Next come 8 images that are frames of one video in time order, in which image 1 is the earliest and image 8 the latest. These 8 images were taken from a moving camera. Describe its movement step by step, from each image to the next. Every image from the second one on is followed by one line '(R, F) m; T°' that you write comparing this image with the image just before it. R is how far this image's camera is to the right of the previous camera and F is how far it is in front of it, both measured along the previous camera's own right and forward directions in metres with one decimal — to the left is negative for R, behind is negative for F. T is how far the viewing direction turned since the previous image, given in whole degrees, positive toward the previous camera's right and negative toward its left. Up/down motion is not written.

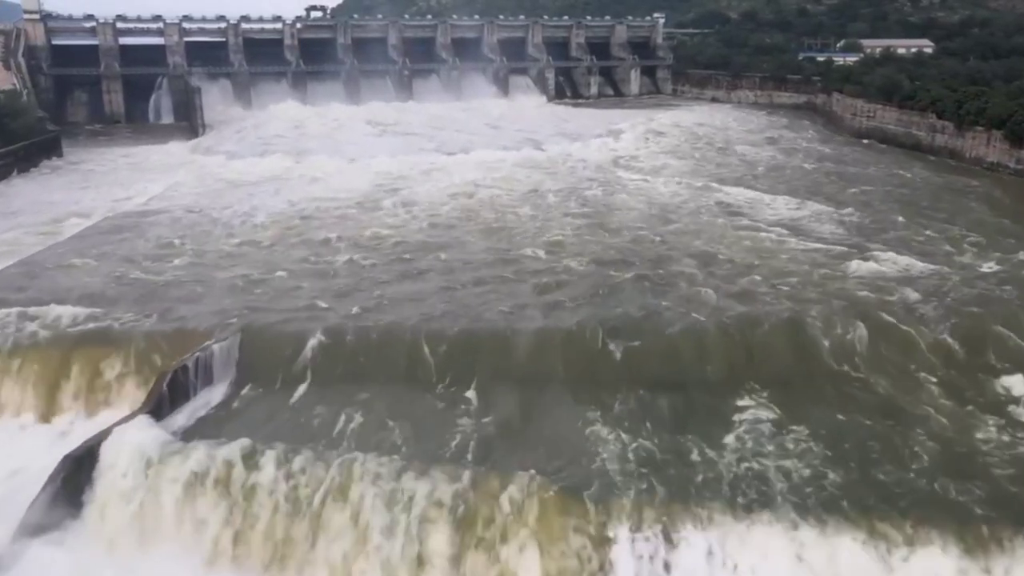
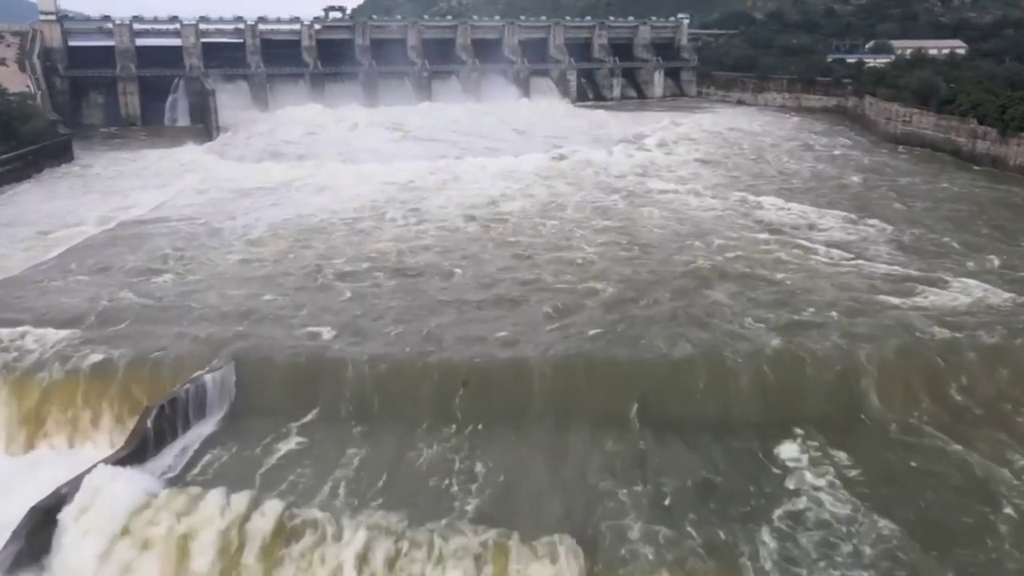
(-0.1, +0.9) m; -1°
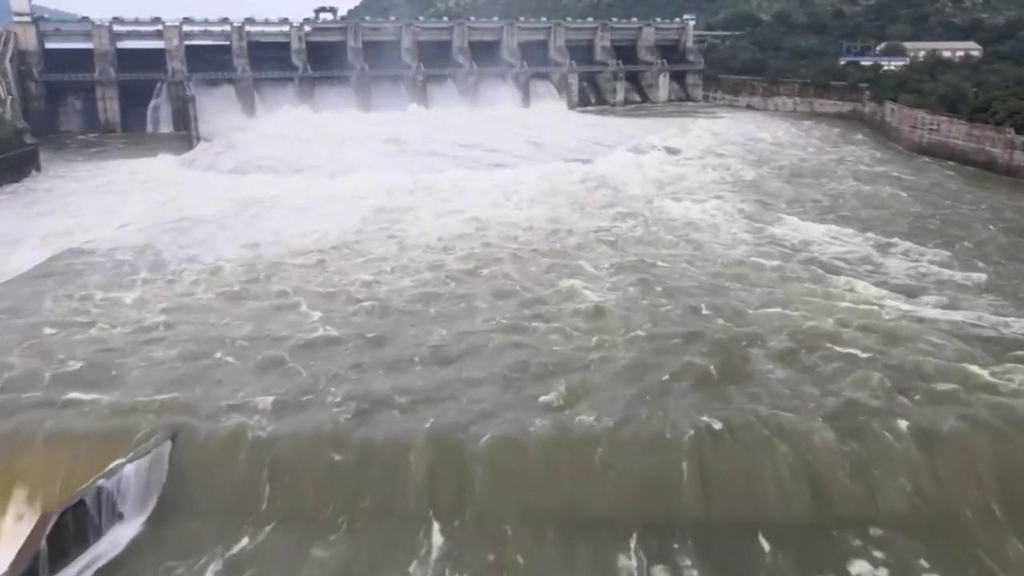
(+0.1, +2.0) m; 0°
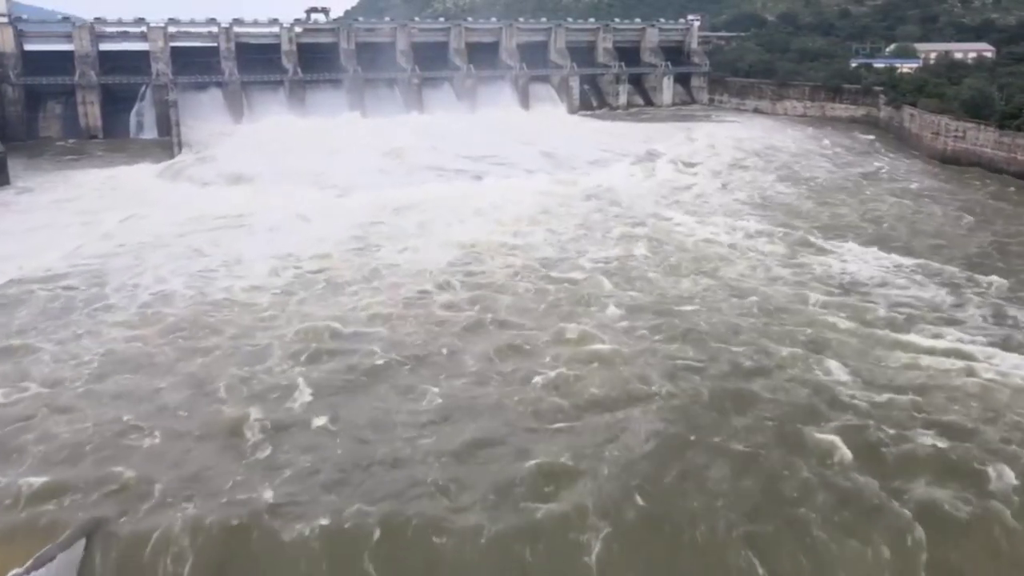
(0.0, +1.7) m; 0°
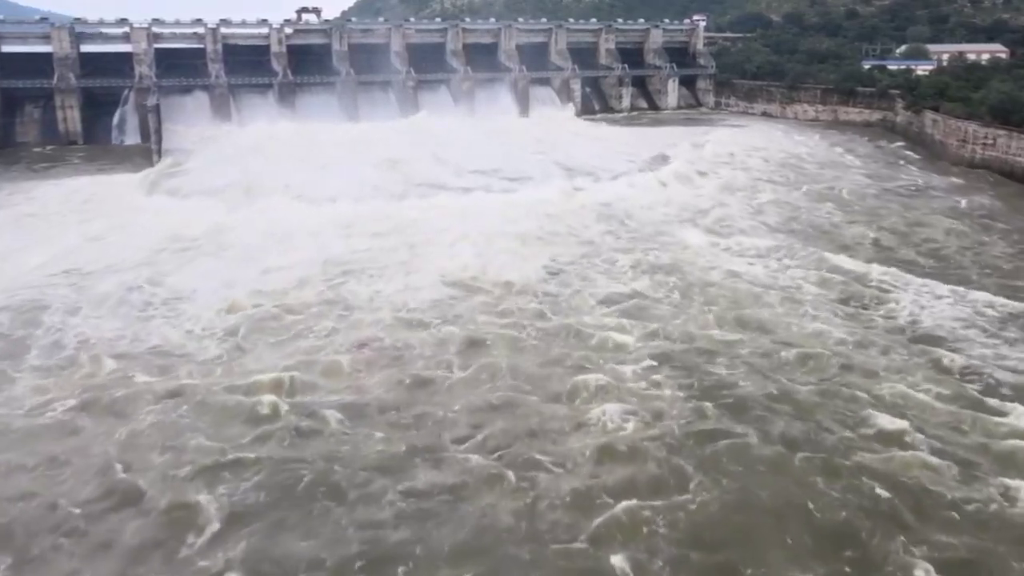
(0.0, +1.7) m; 0°
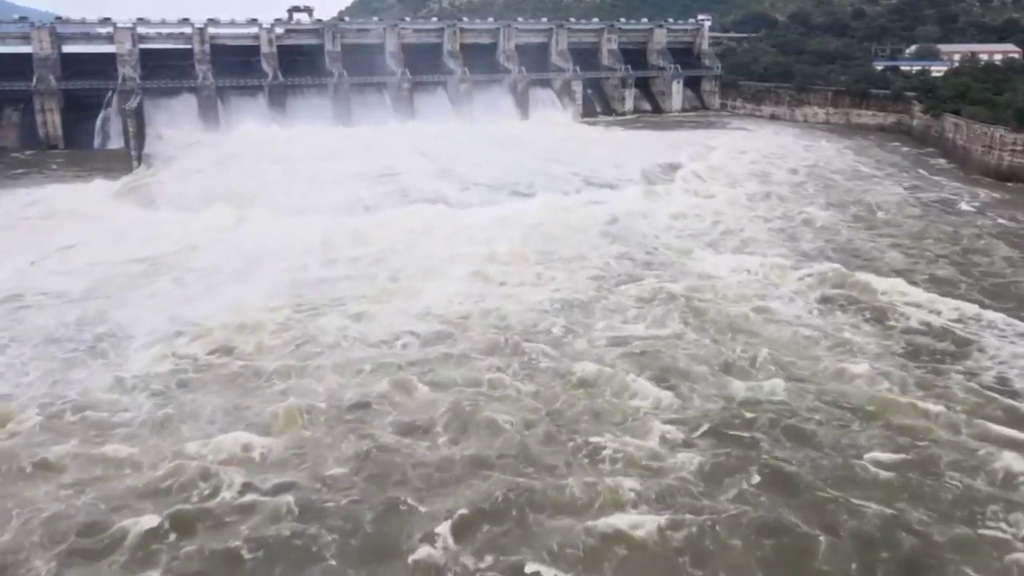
(0.0, +1.5) m; 0°
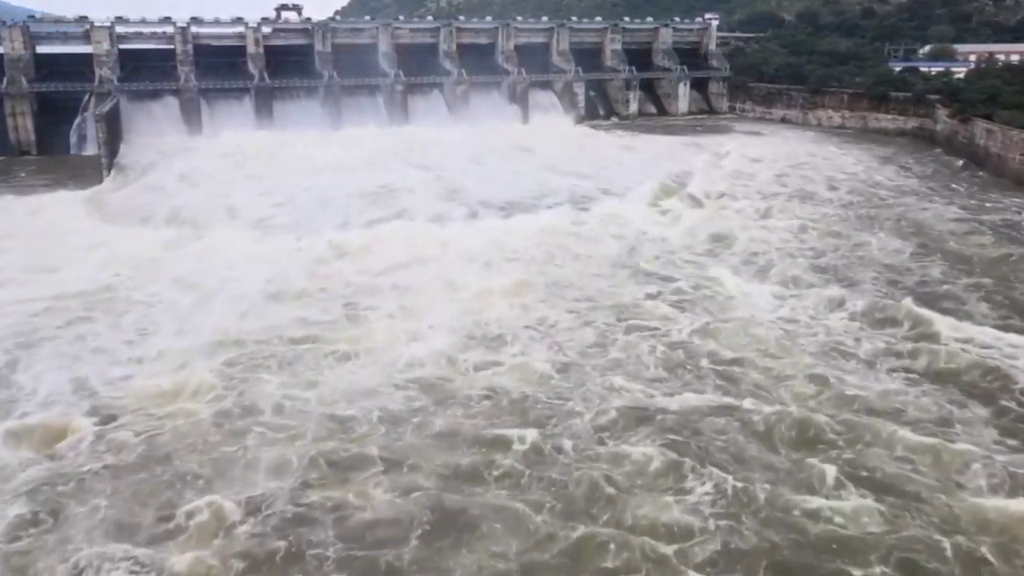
(0.0, +1.9) m; 0°
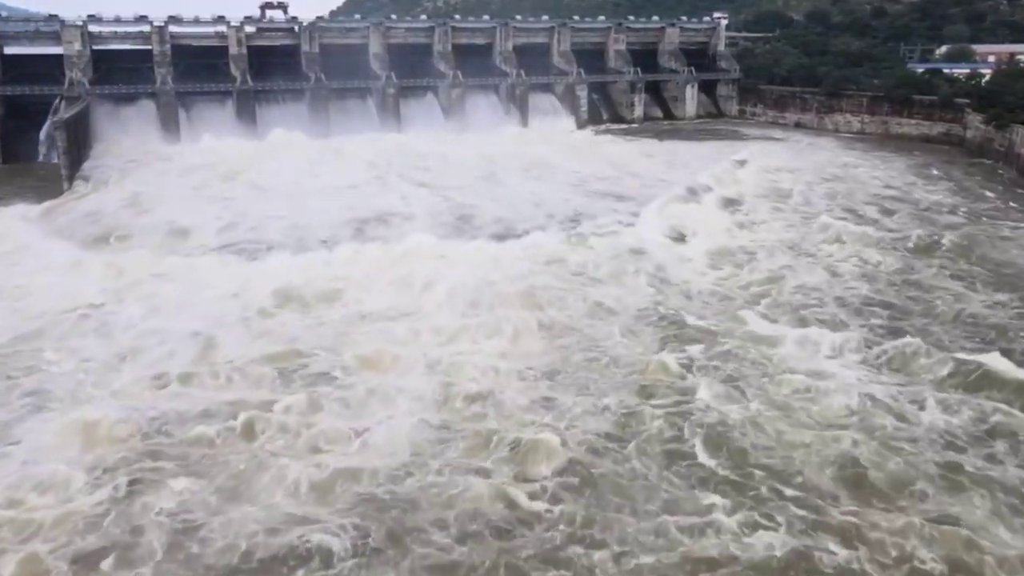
(0.0, +2.2) m; 0°
